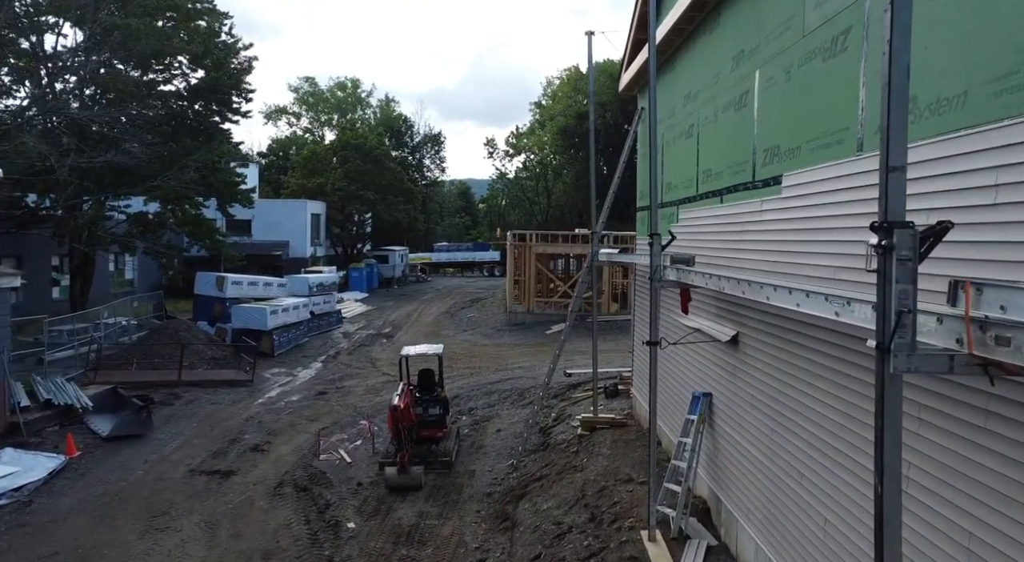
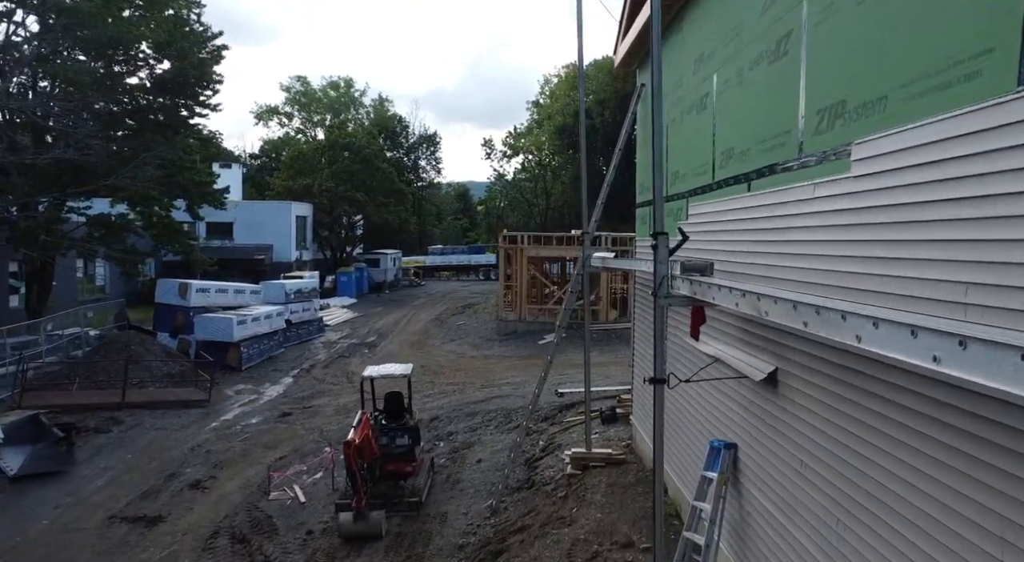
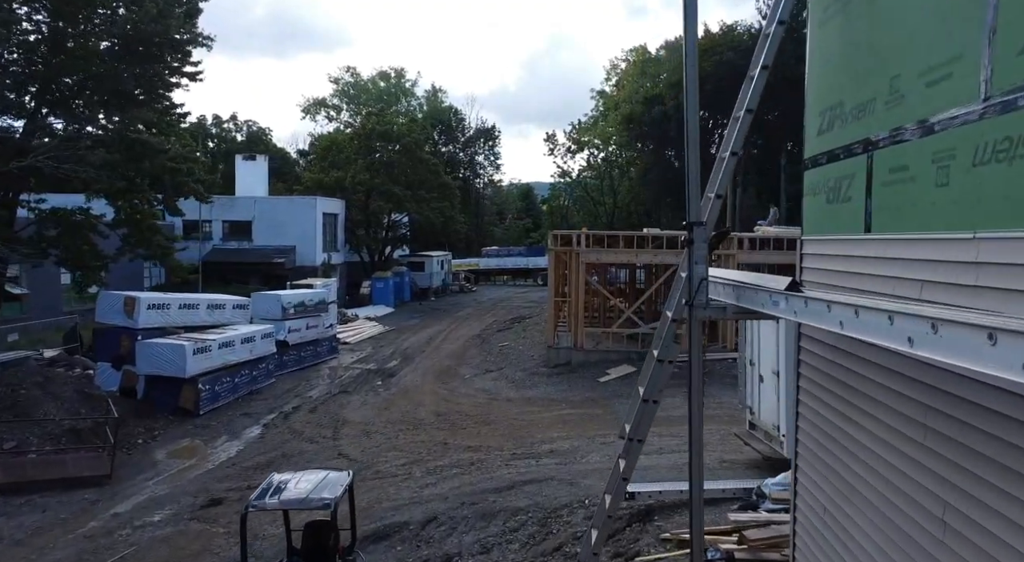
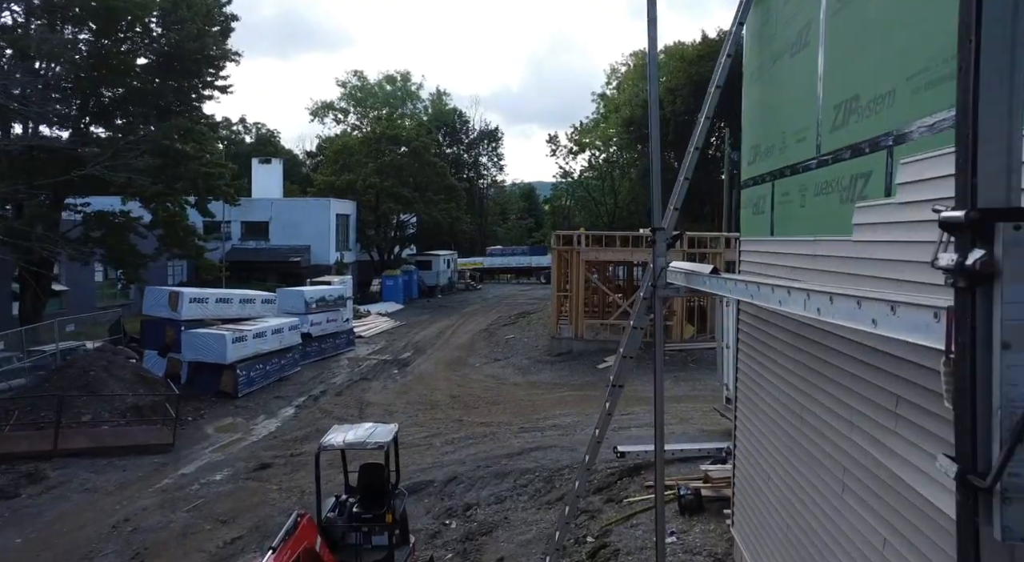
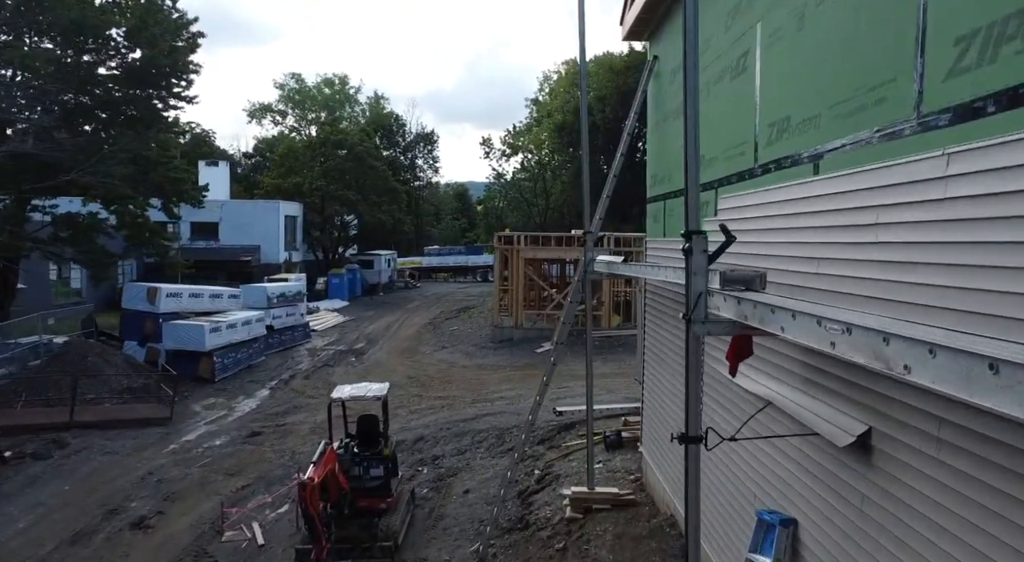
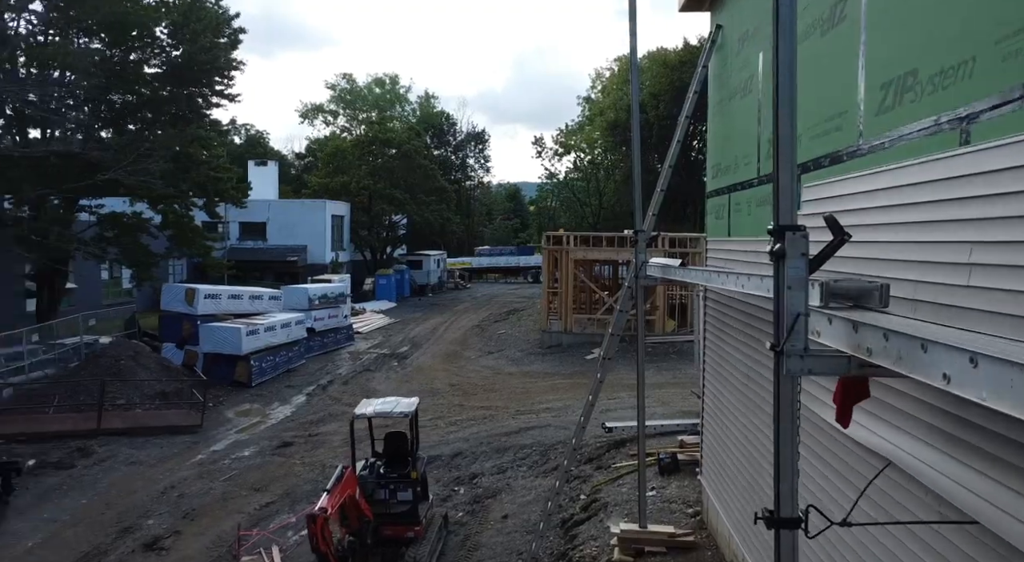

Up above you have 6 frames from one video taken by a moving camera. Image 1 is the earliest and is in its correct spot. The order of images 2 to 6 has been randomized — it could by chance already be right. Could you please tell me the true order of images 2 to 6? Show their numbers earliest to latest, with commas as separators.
2, 5, 6, 4, 3
